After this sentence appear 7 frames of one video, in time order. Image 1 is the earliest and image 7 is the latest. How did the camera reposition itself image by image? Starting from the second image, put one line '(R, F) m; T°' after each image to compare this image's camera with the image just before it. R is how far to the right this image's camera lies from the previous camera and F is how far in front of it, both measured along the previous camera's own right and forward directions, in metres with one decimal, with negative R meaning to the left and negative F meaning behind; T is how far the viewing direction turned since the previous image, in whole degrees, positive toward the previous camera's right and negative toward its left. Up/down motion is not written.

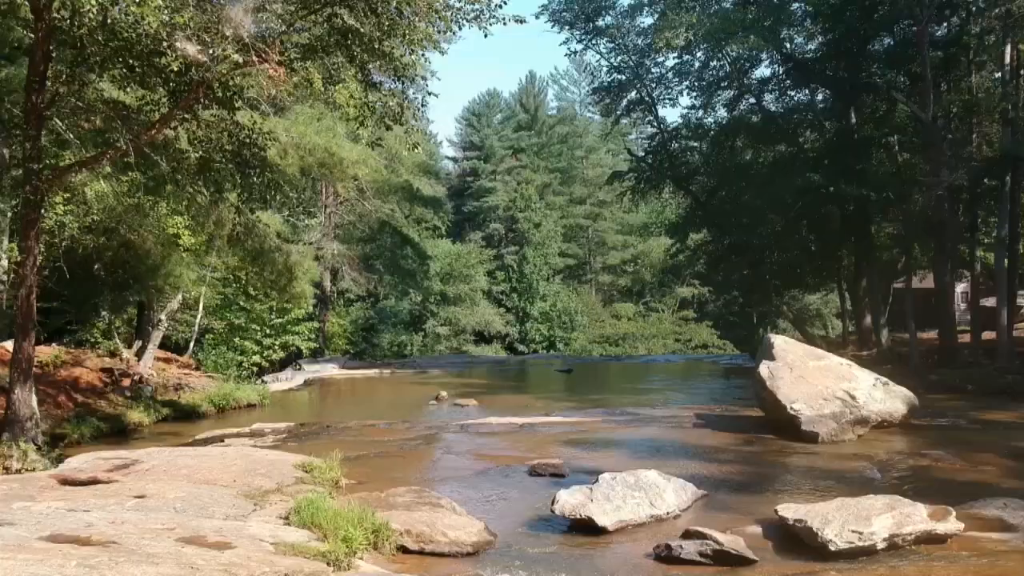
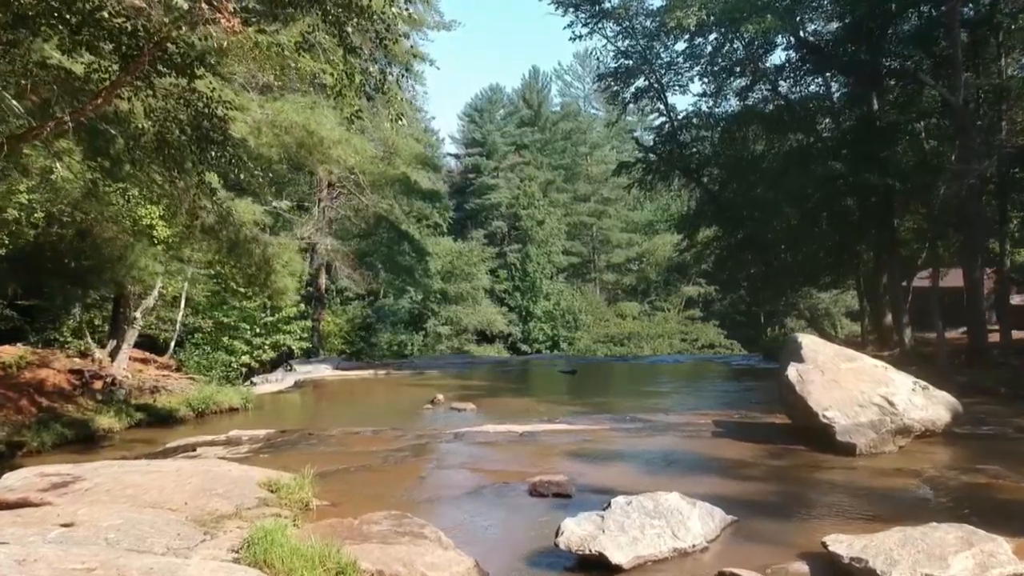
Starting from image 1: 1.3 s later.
(+0.1, +1.1) m; 0°
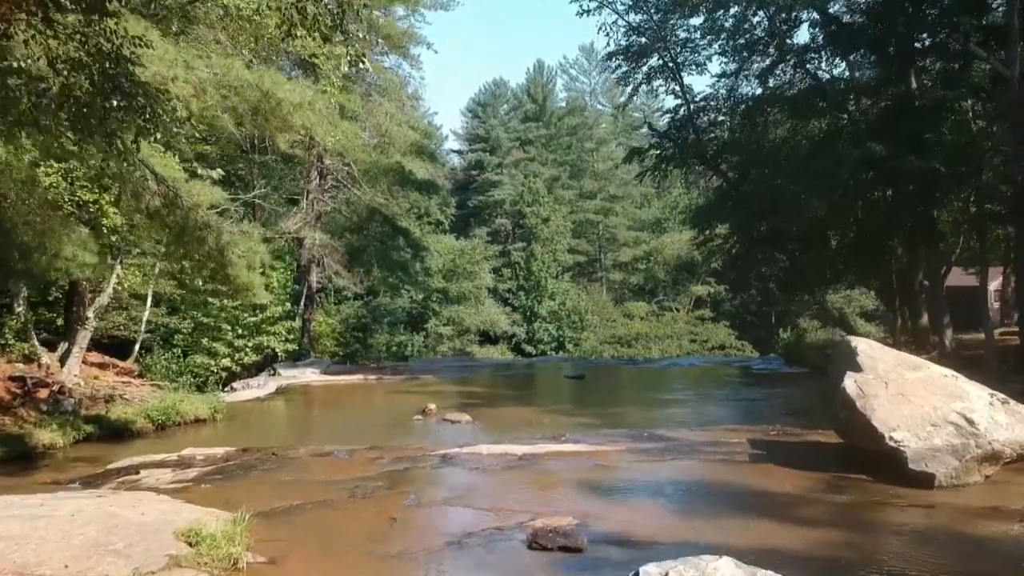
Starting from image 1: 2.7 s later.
(+0.1, +1.6) m; 0°
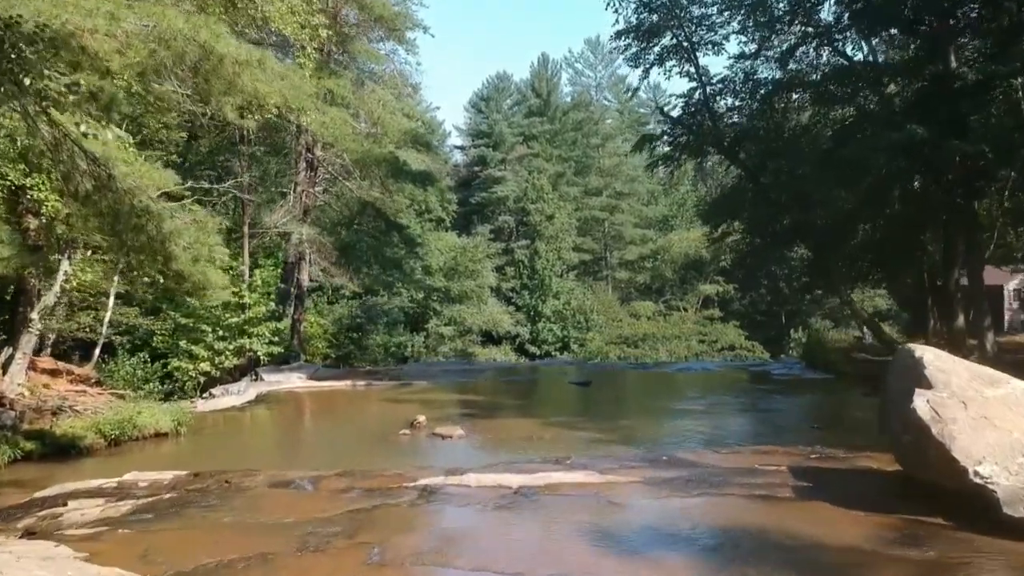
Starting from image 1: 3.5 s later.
(+0.1, +1.4) m; 0°
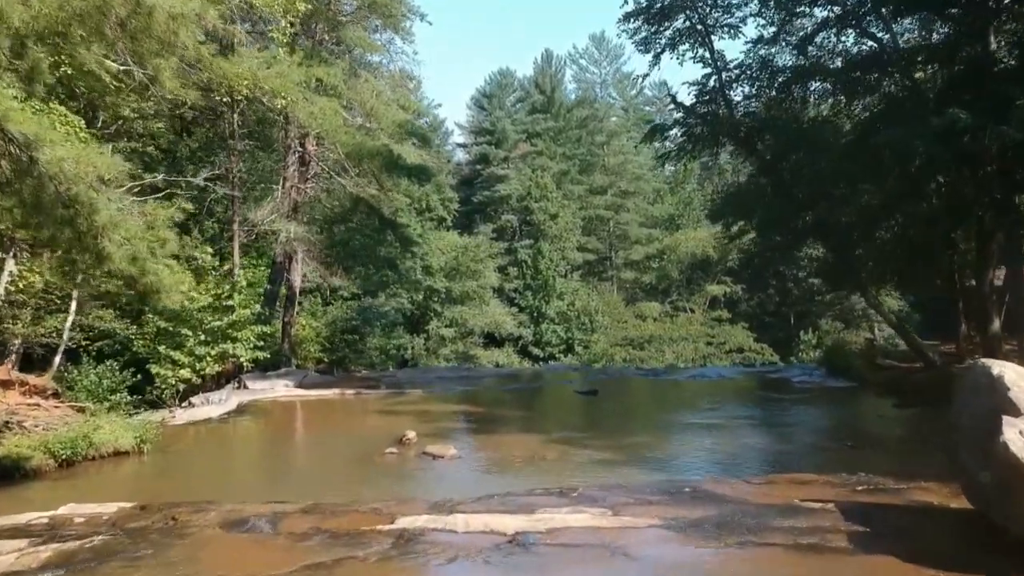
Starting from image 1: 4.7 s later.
(+0.1, +1.2) m; 0°
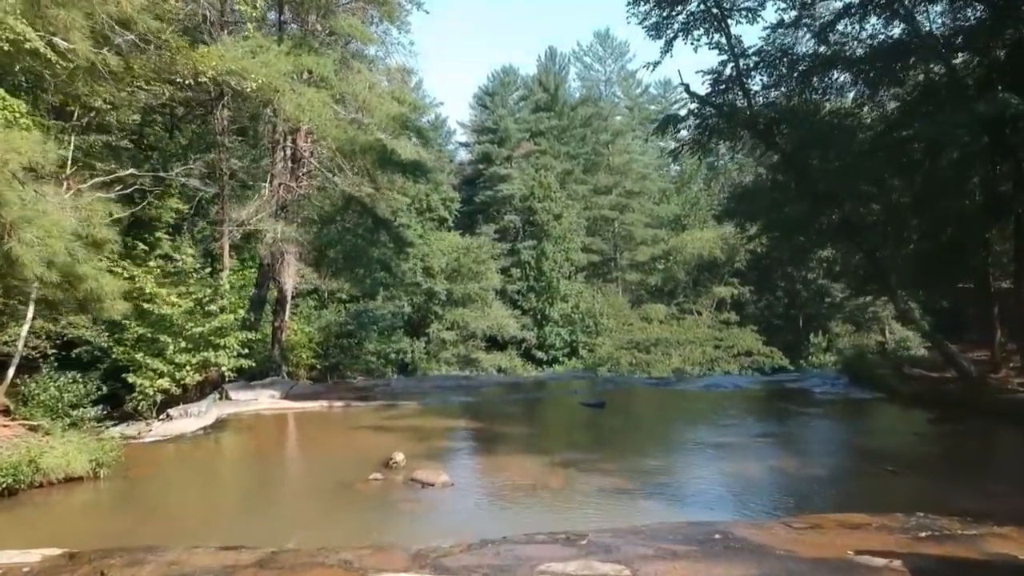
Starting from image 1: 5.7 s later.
(+0.1, +1.2) m; 0°
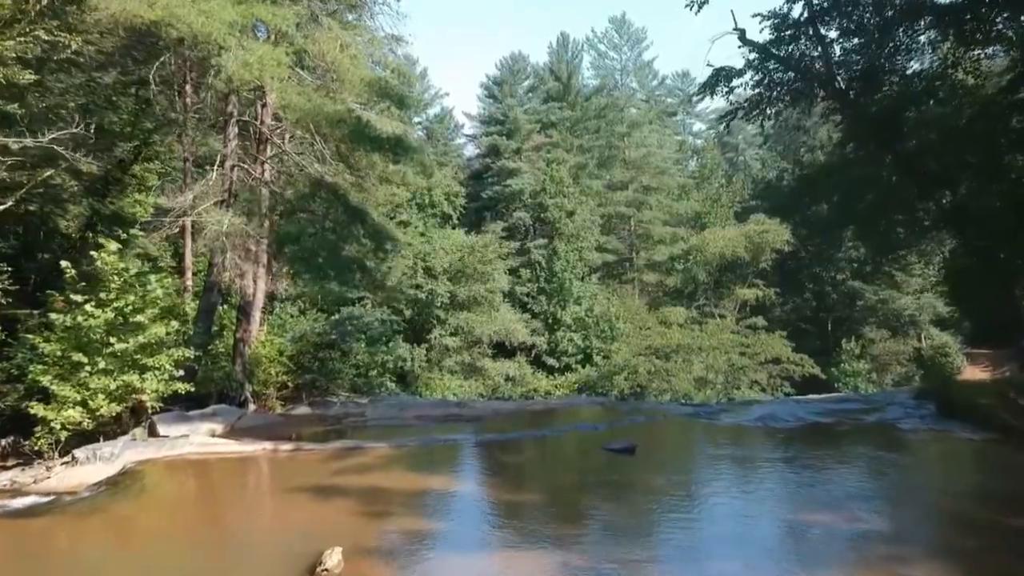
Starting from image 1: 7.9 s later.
(+0.1, +3.5) m; -1°
